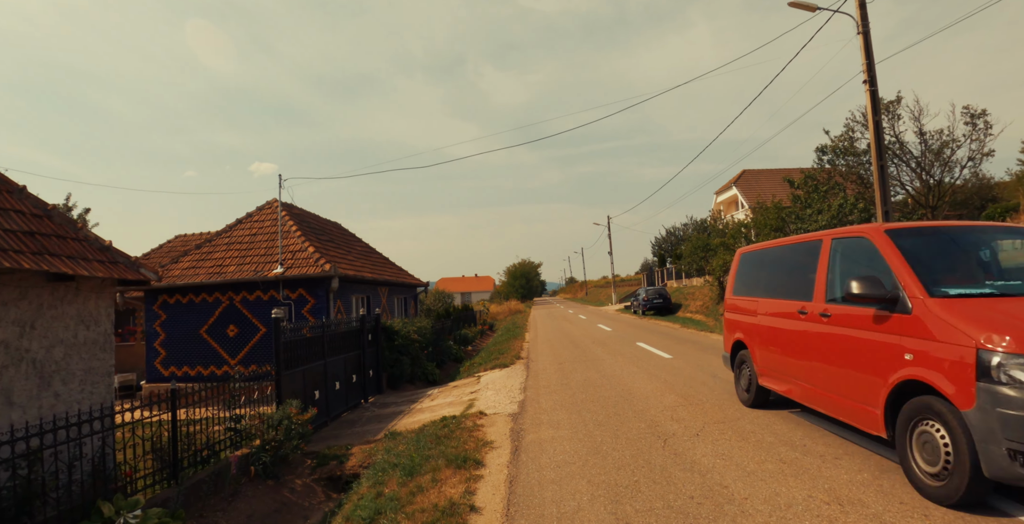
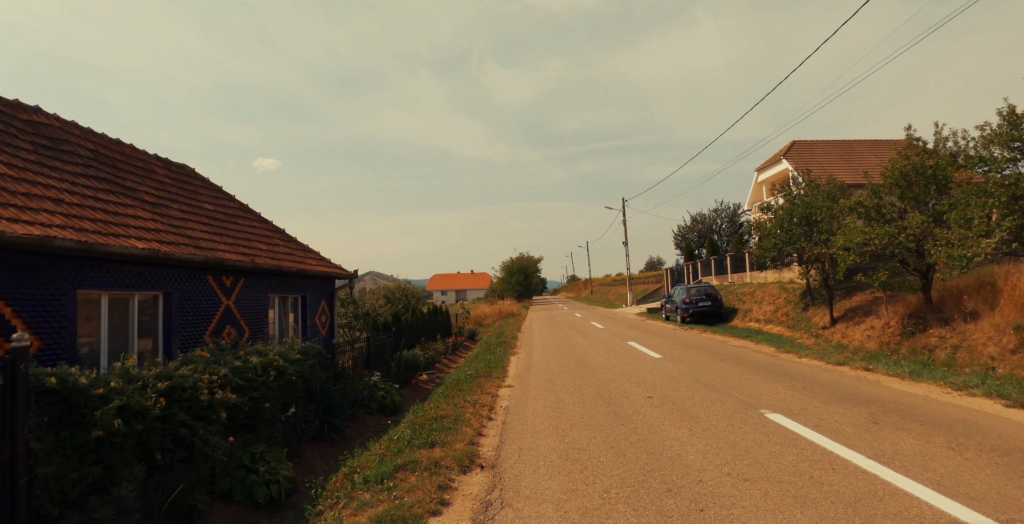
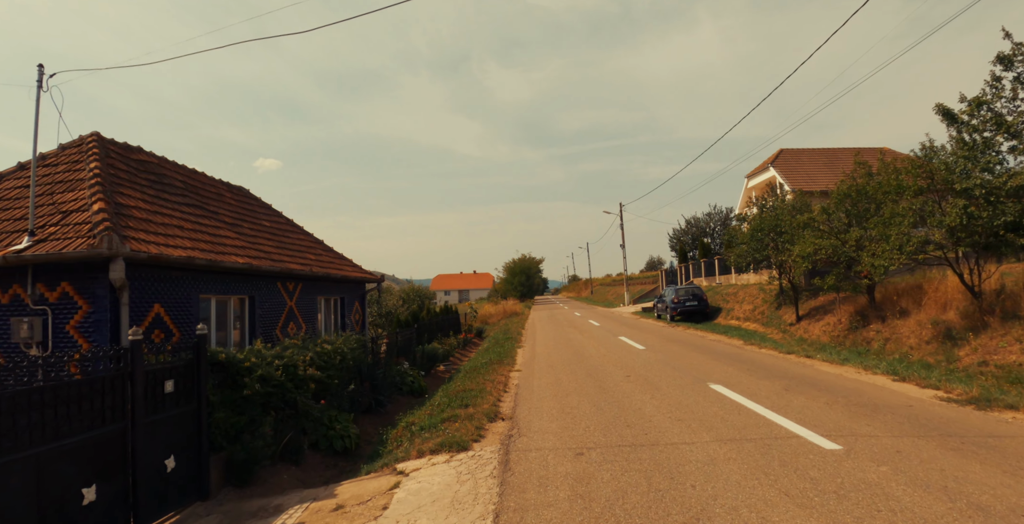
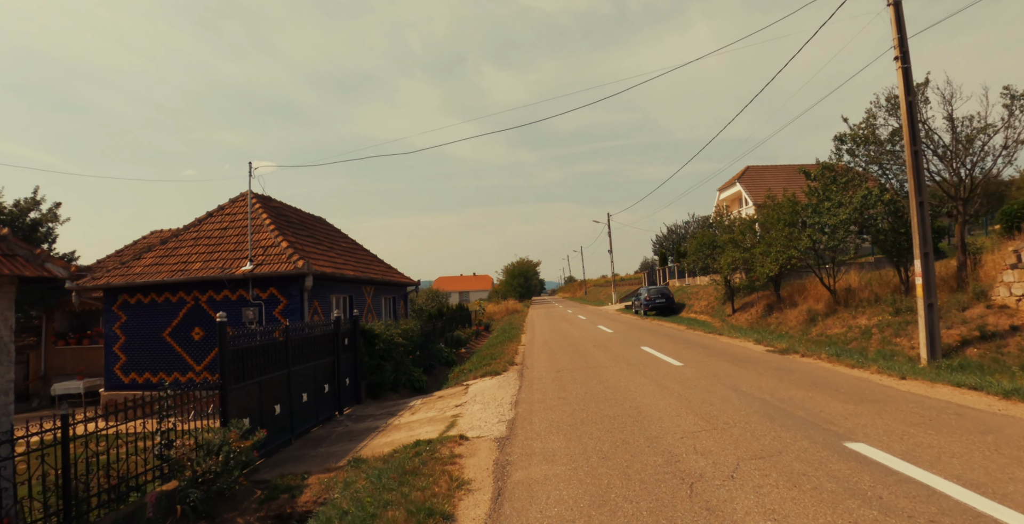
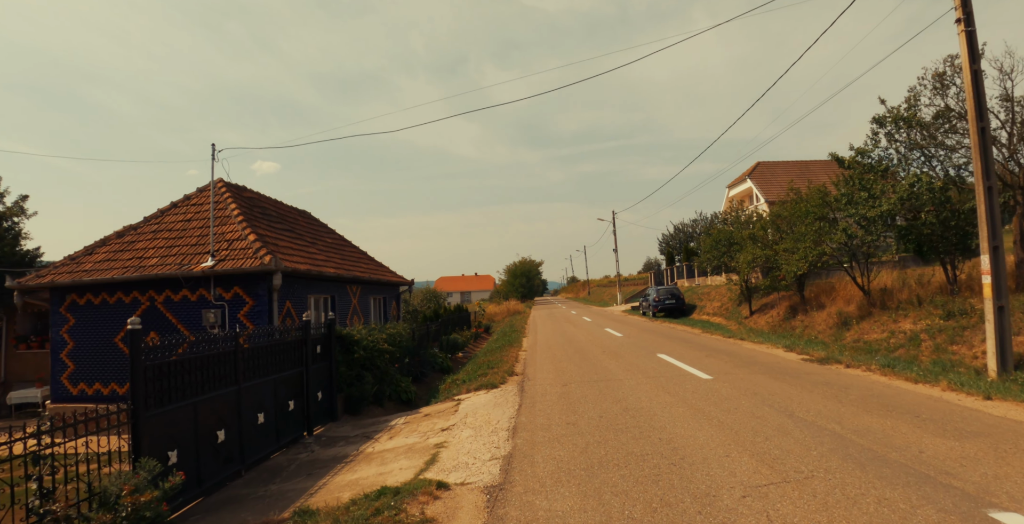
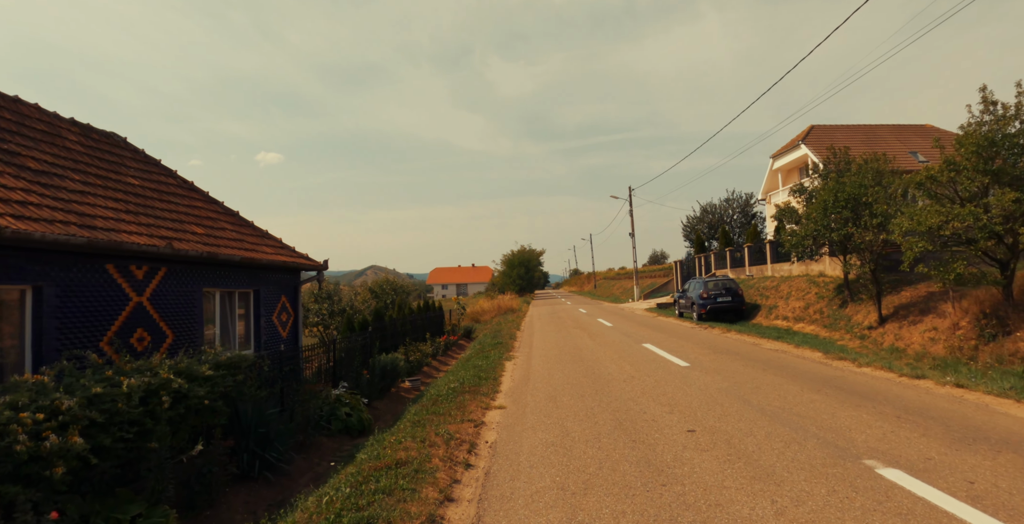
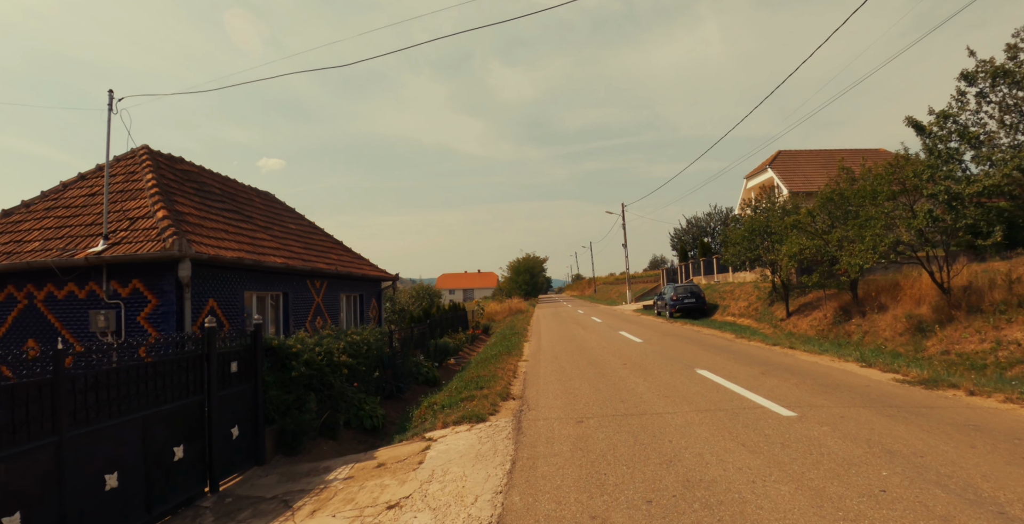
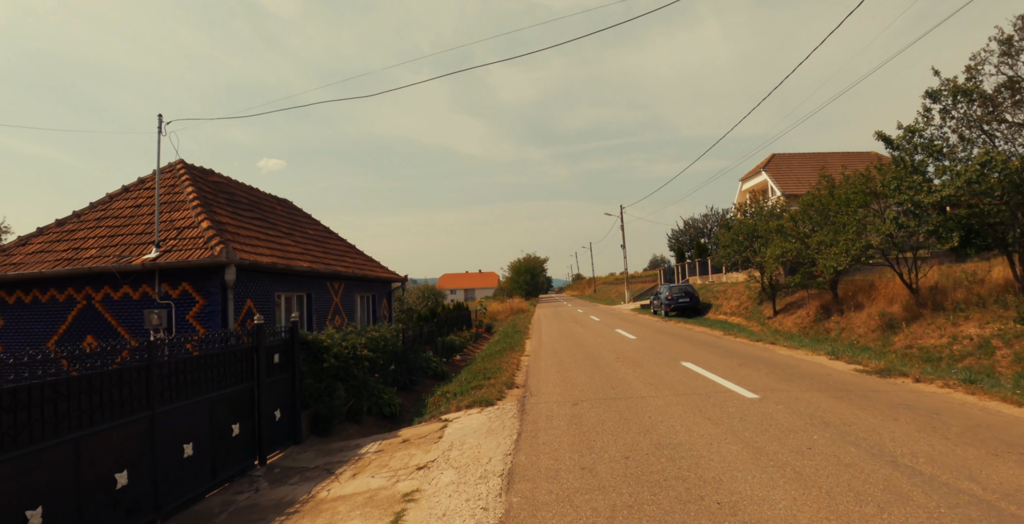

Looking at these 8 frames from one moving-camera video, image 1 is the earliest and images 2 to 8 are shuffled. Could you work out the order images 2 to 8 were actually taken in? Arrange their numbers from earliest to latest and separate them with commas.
4, 5, 8, 7, 3, 2, 6
